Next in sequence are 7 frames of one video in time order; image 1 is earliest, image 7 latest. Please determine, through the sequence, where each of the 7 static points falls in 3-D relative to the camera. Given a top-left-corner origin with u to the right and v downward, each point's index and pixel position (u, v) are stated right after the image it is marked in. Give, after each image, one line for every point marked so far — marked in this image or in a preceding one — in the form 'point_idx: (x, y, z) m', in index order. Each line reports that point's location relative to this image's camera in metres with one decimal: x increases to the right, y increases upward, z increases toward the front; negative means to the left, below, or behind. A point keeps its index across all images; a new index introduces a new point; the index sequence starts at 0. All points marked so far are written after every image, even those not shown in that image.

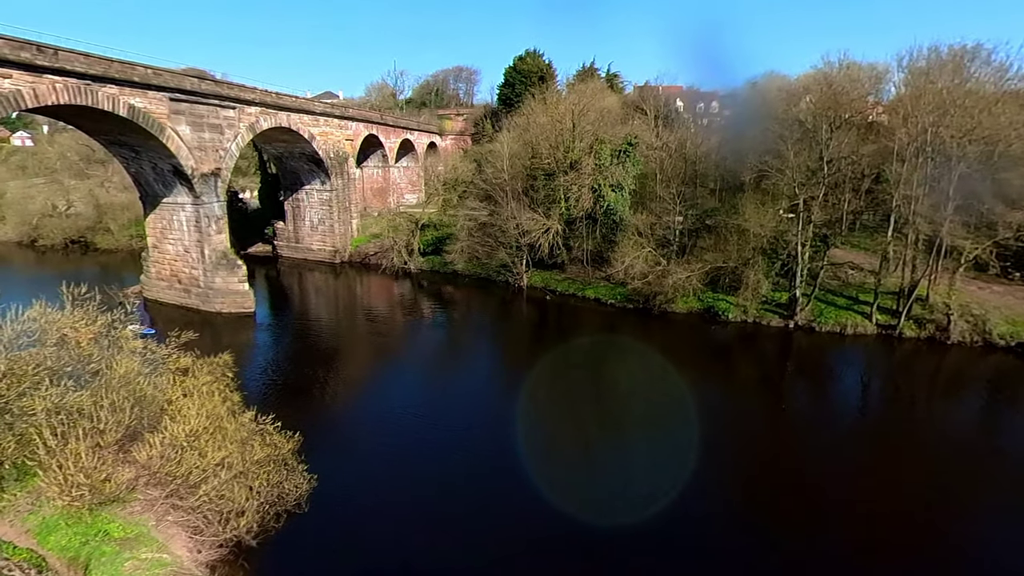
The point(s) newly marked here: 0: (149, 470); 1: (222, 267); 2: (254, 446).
0: (-4.5, -2.3, +7.3) m
1: (-6.9, +0.5, +15.4) m
2: (-3.6, -2.2, +8.4) m
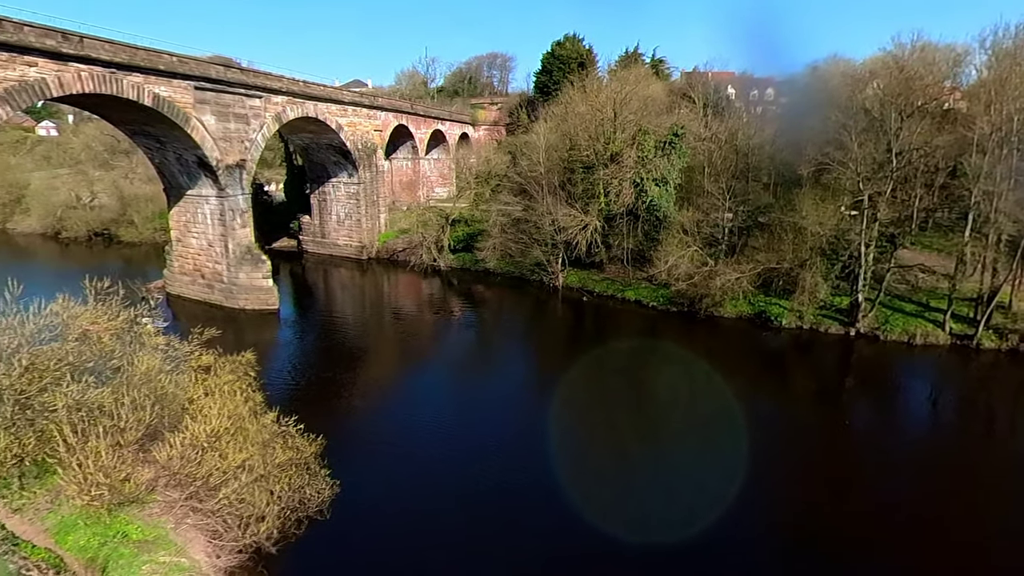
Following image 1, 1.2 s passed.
0: (-4.1, -2.2, +7.0) m
1: (-6.0, +0.6, +15.3) m
2: (-3.2, -2.2, +8.1) m
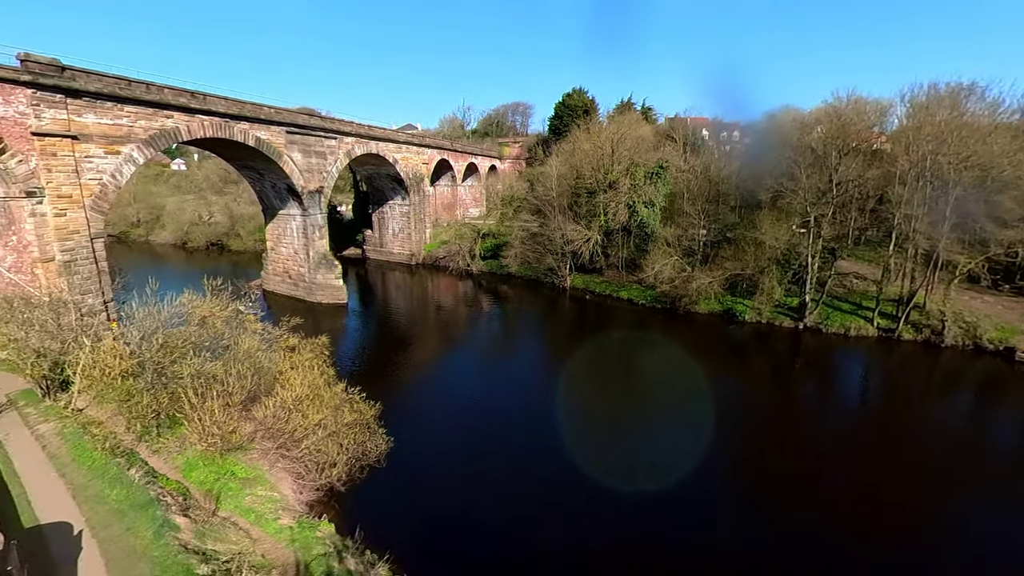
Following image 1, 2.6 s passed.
0: (-3.9, -2.2, +9.3) m
1: (-5.5, +0.7, +17.6) m
2: (-2.9, -2.1, +10.3) m
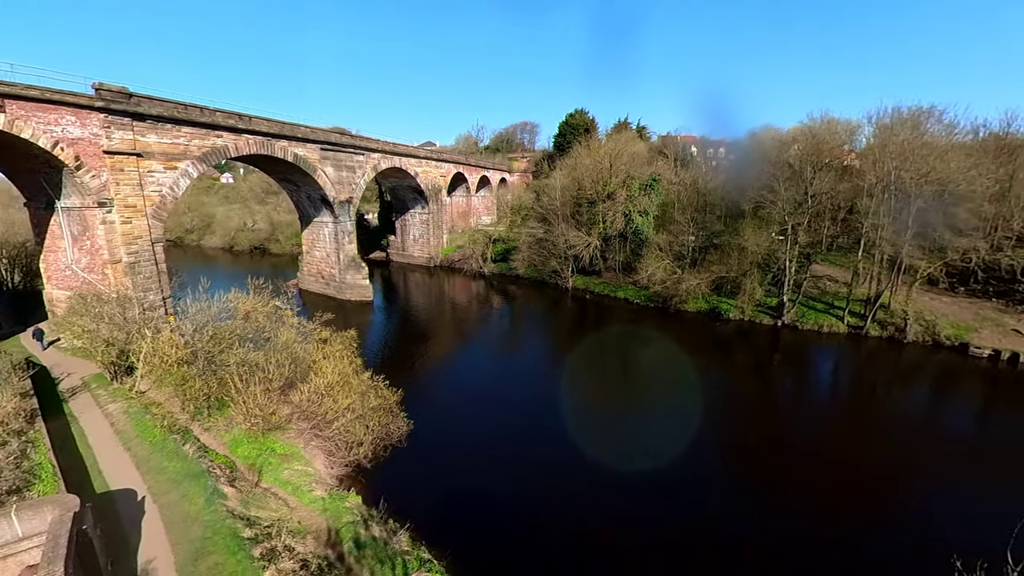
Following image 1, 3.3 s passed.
0: (-3.8, -2.1, +10.5) m
1: (-5.2, +0.7, +18.9) m
2: (-2.8, -2.1, +11.6) m
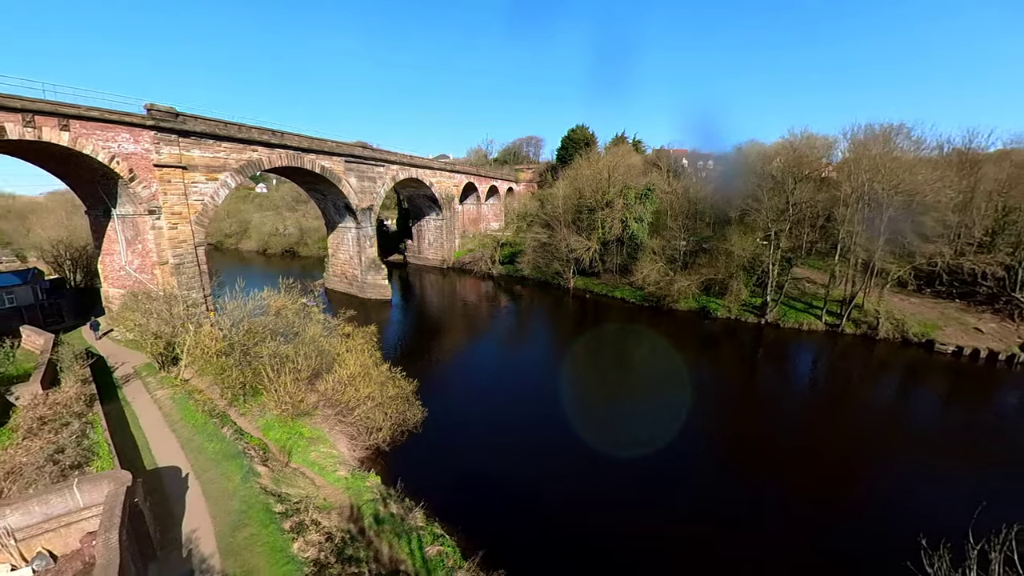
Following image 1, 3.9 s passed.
0: (-3.7, -2.1, +11.7) m
1: (-5.0, +0.7, +20.1) m
2: (-2.7, -2.1, +12.7) m
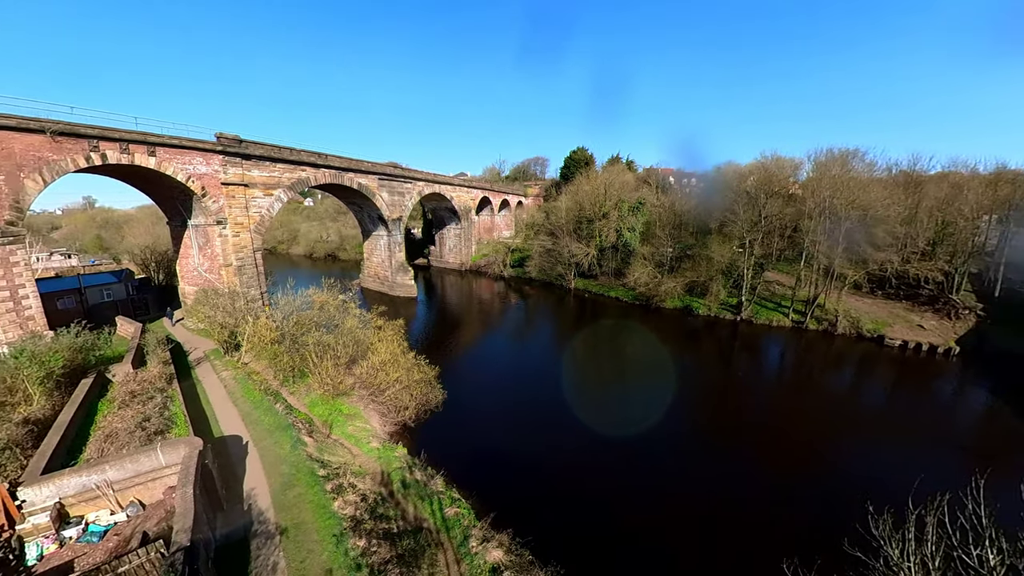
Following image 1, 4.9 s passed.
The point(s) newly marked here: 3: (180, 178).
0: (-3.5, -2.1, +13.8) m
1: (-4.6, +0.7, +22.2) m
2: (-2.4, -2.1, +14.8) m
3: (-7.2, +2.4, +12.8) m
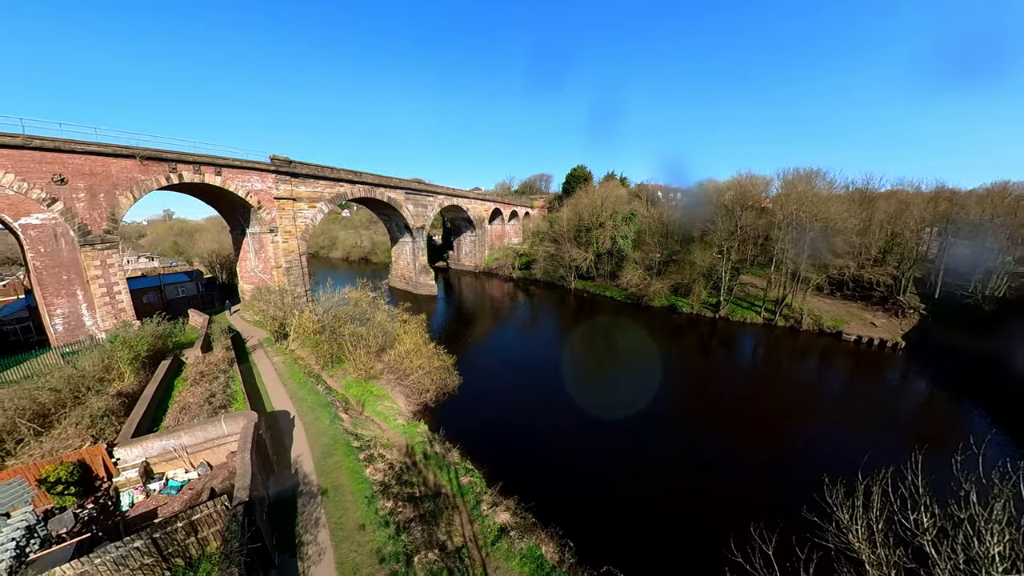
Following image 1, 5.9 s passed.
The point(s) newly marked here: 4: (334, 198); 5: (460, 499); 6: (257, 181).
0: (-3.3, -2.1, +16.1) m
1: (-4.0, +0.8, +24.6) m
2: (-2.2, -2.1, +17.1) m
3: (-7.0, +2.4, +15.3) m
4: (-5.7, +2.9, +18.1) m
5: (-1.1, -4.1, +11.6) m
6: (-6.8, +2.9, +15.8) m
